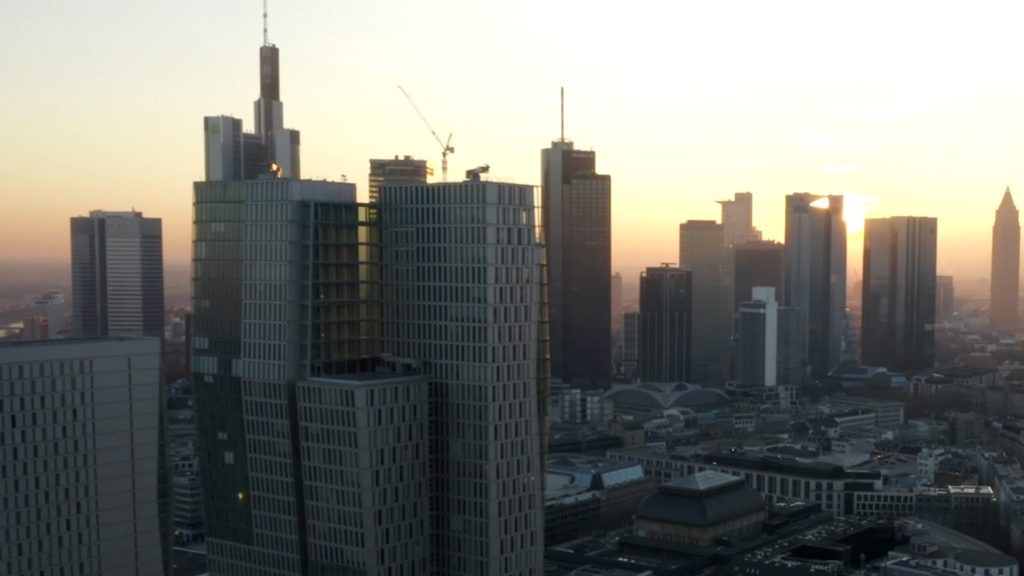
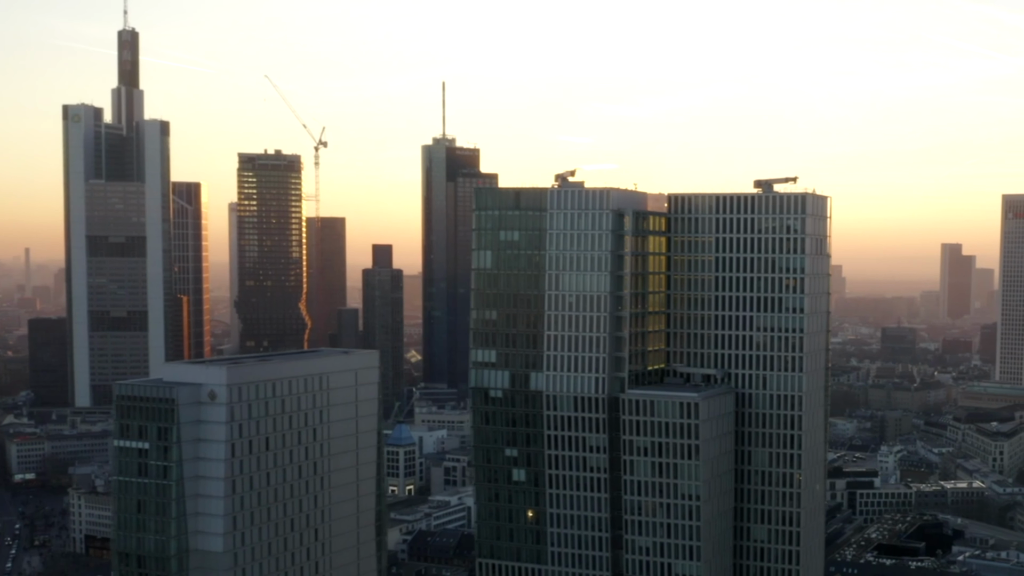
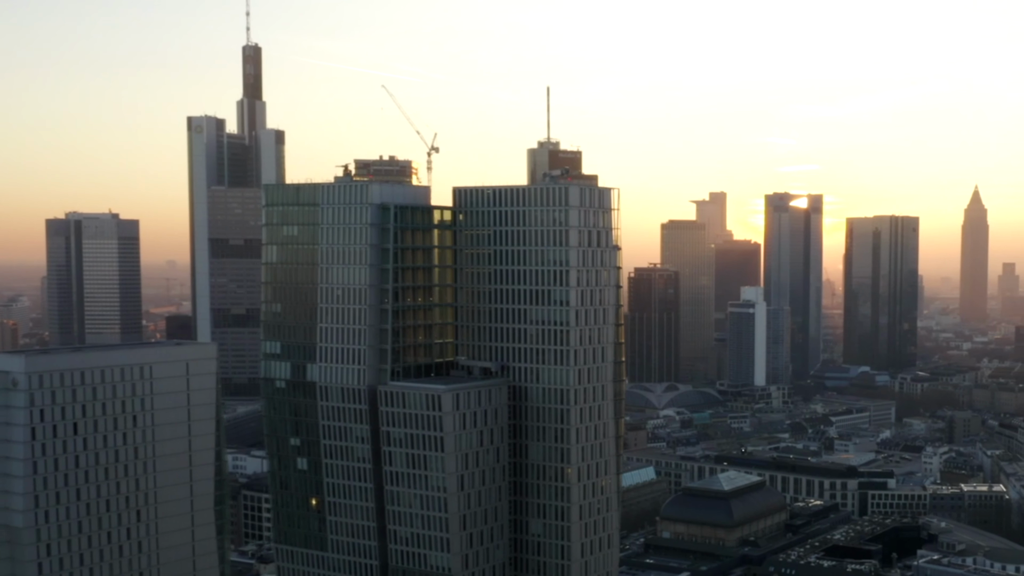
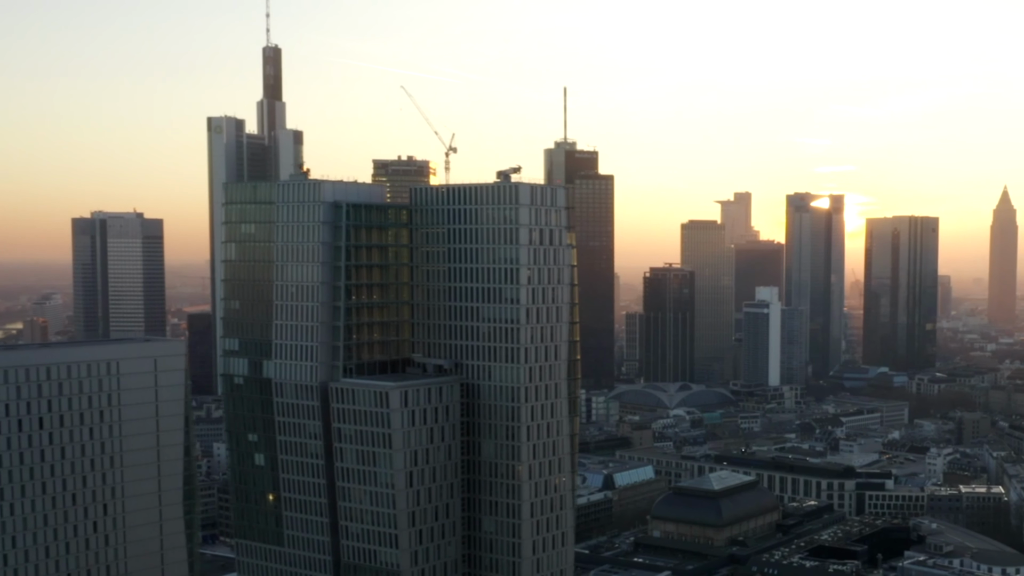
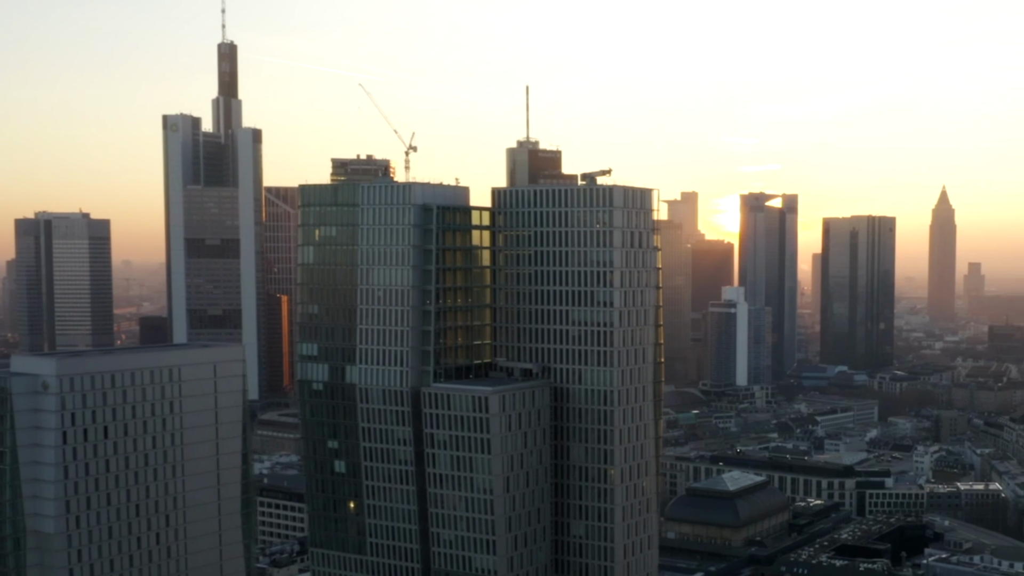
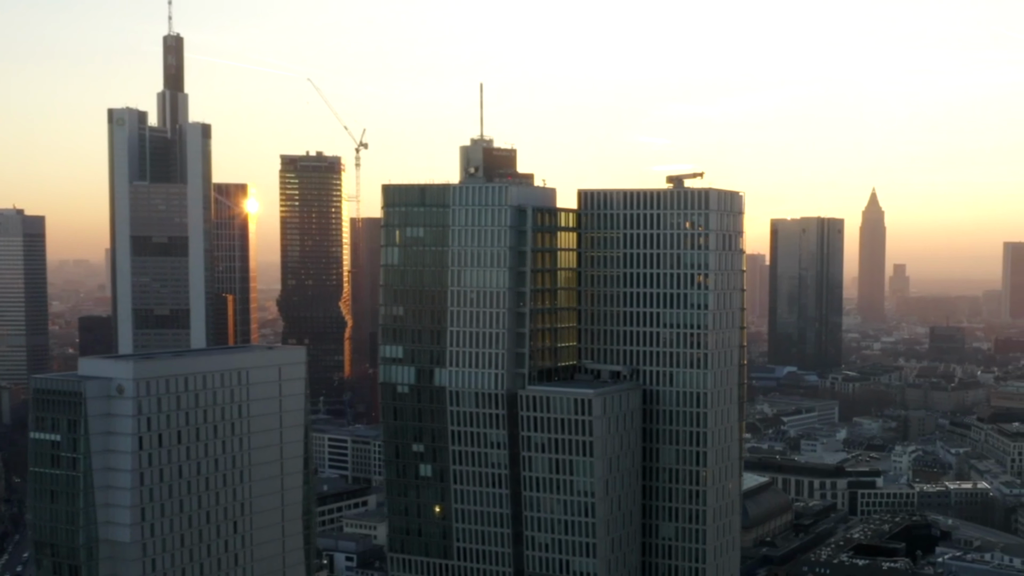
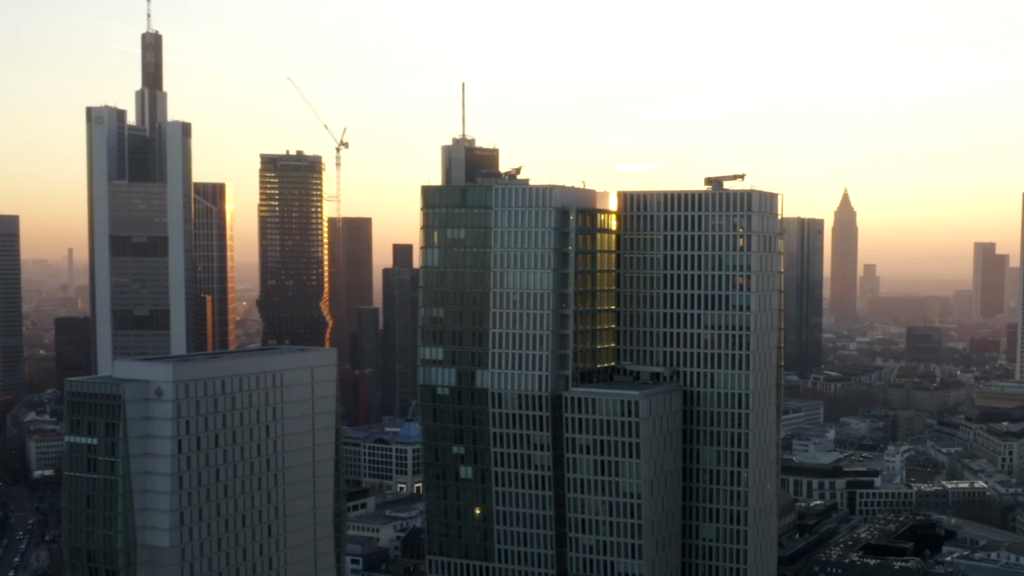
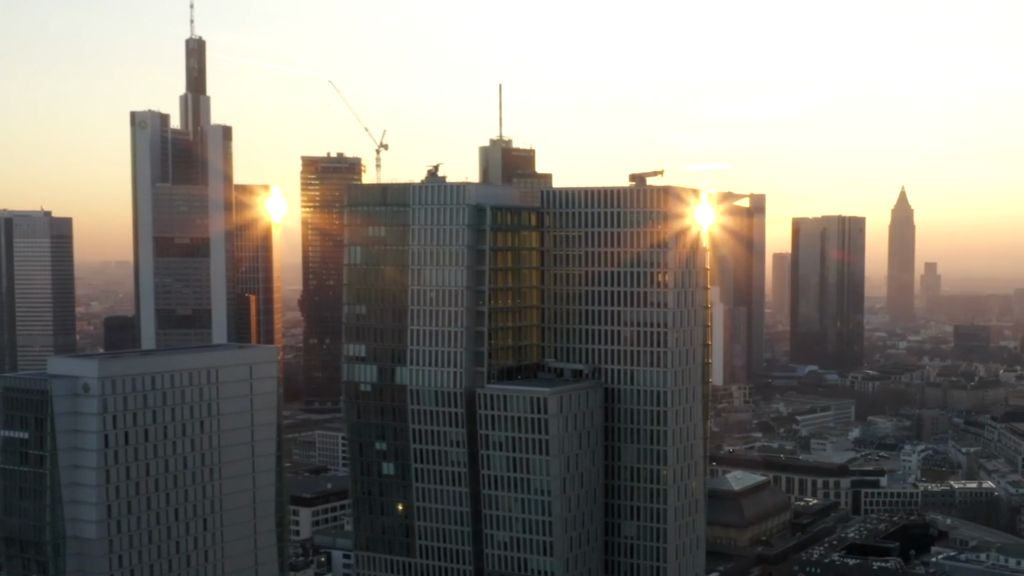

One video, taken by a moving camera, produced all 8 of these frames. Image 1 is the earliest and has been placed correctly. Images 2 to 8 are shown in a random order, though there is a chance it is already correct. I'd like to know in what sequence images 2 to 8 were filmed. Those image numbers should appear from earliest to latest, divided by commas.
4, 3, 5, 8, 6, 7, 2
